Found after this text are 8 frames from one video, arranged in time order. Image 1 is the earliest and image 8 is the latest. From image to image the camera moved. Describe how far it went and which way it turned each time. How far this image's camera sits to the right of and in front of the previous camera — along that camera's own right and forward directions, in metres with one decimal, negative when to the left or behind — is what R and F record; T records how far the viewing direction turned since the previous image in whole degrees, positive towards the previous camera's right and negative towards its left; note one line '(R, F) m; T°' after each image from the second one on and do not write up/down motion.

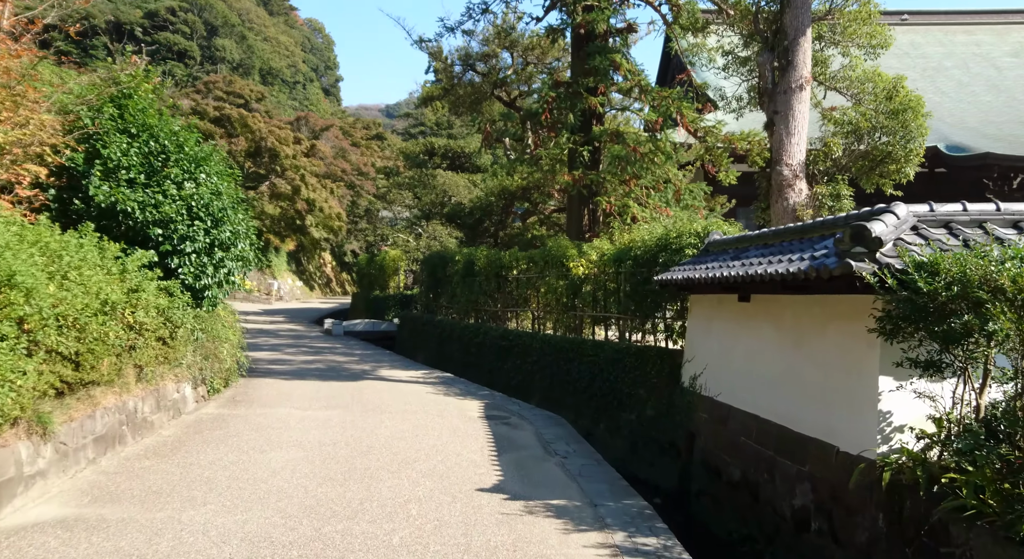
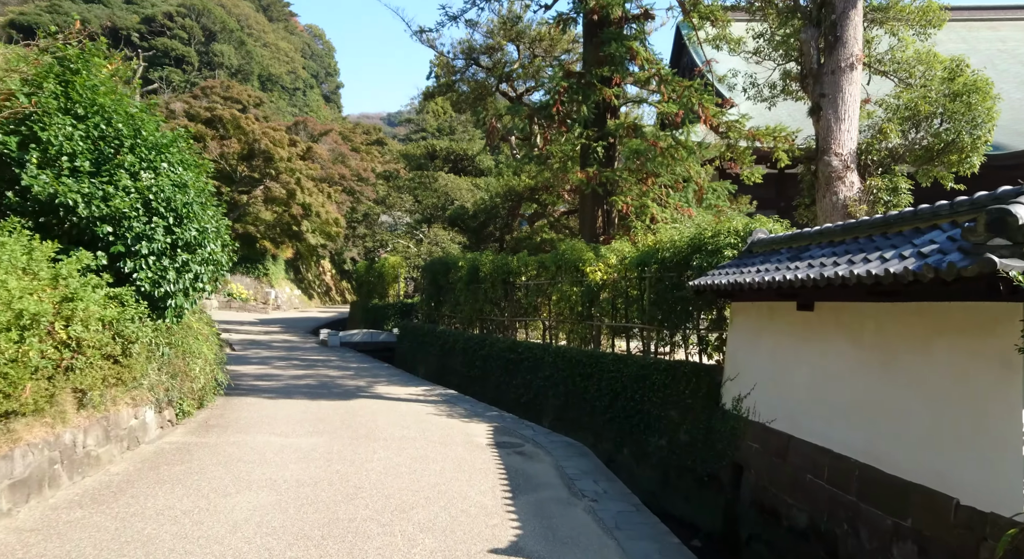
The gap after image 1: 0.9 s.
(-0.1, +1.2) m; 0°
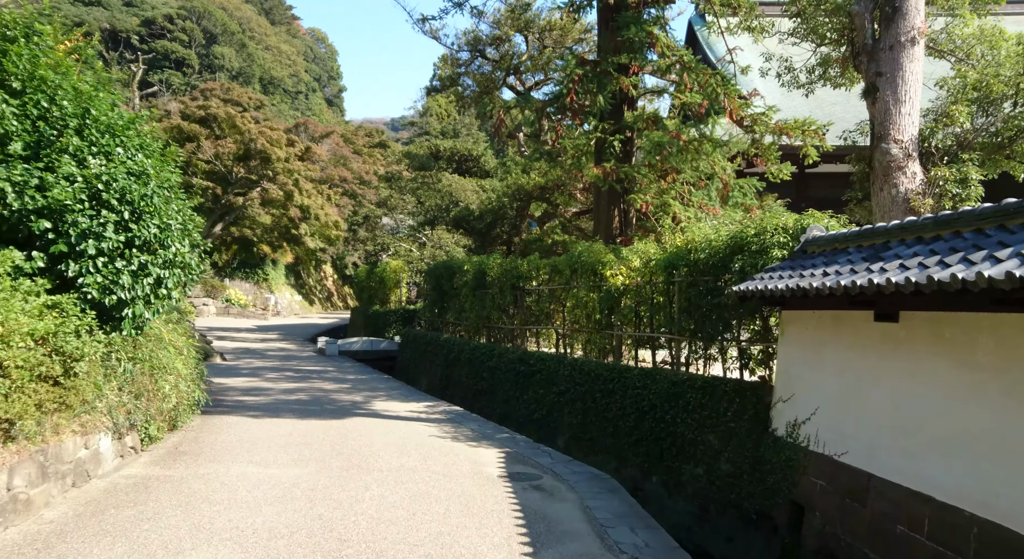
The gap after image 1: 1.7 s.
(-0.1, +1.1) m; 0°
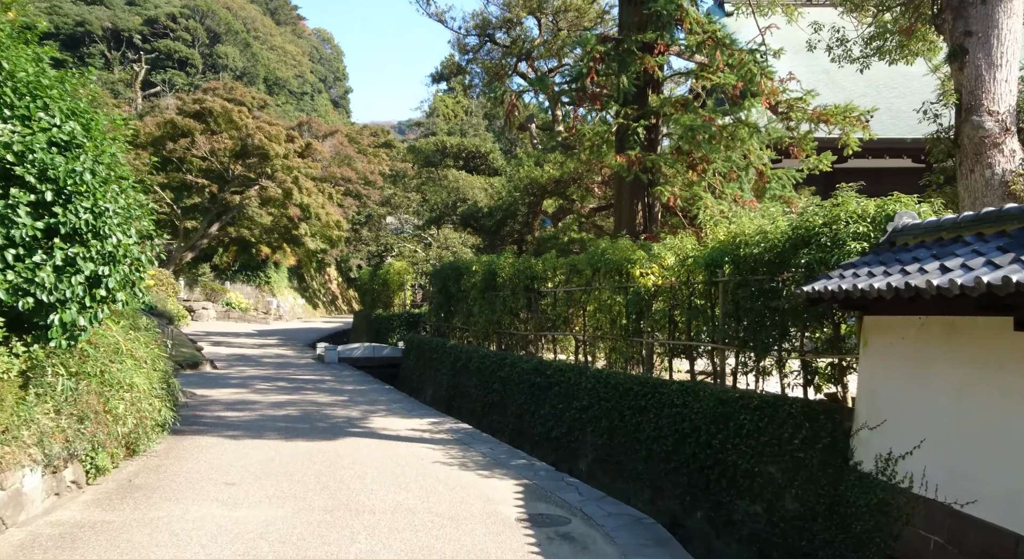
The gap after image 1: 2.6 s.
(-0.1, +1.3) m; 0°
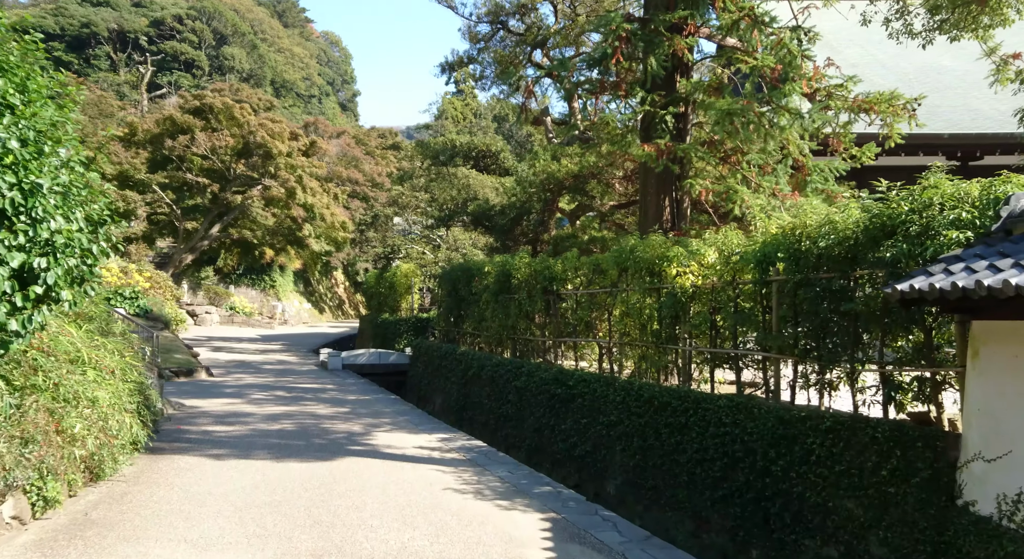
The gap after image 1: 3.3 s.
(-0.1, +1.0) m; -1°
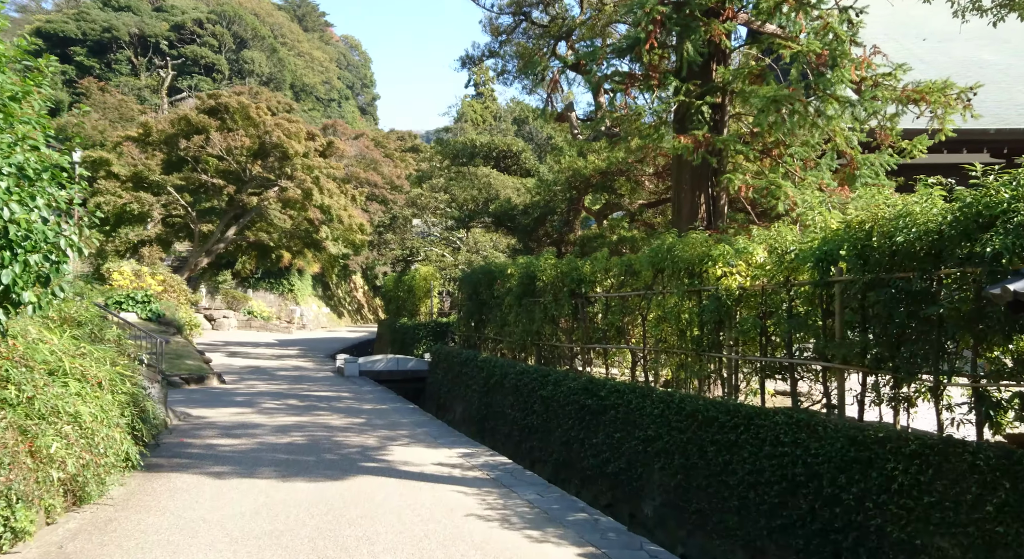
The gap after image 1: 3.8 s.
(-0.1, +0.7) m; -1°
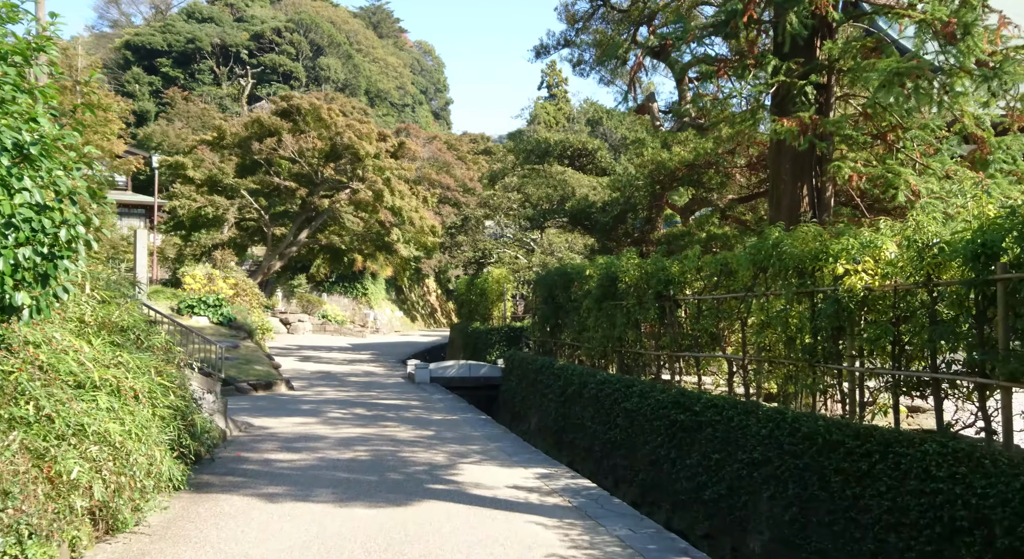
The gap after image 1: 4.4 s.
(-0.1, +0.8) m; -5°
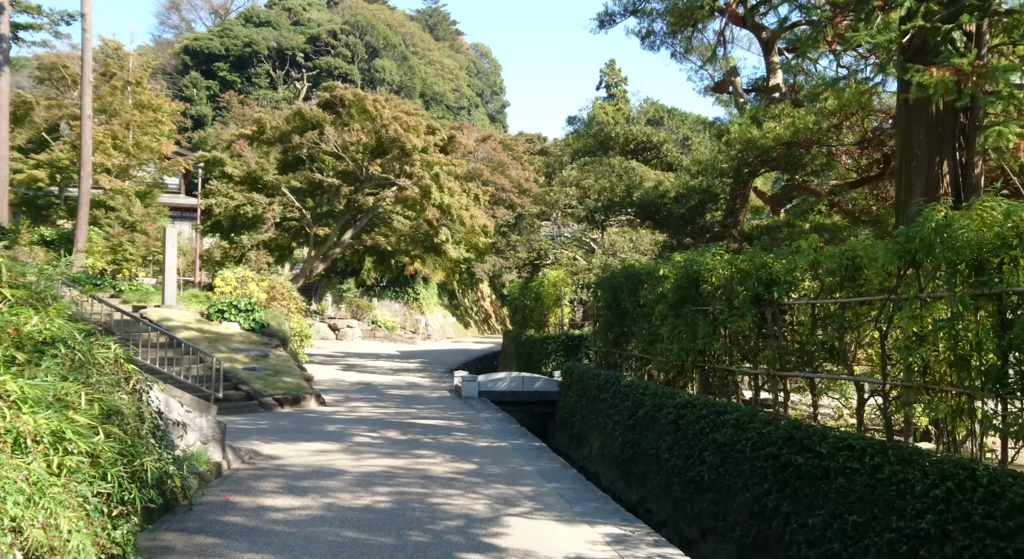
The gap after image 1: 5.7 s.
(0.0, +1.8) m; -4°
